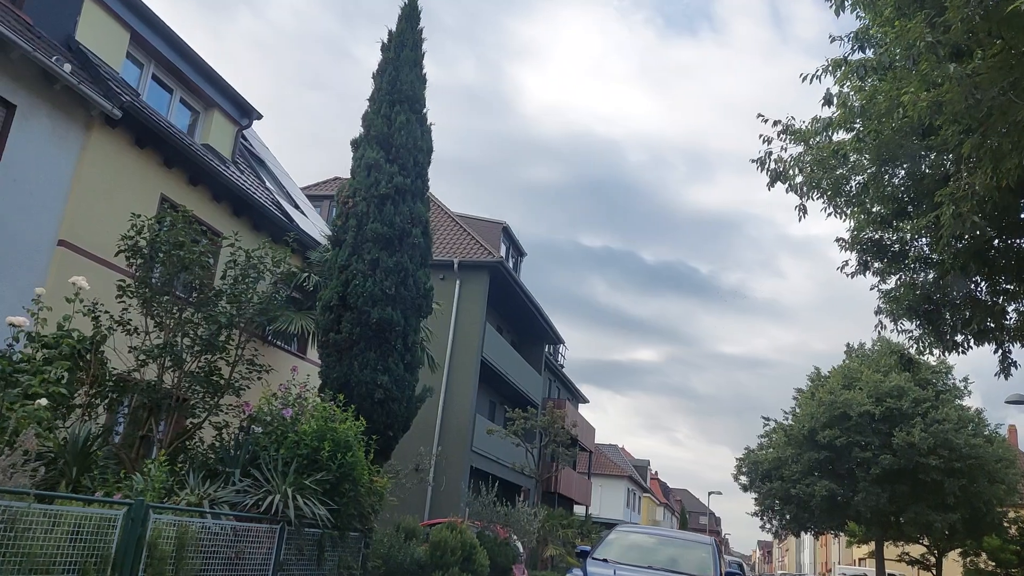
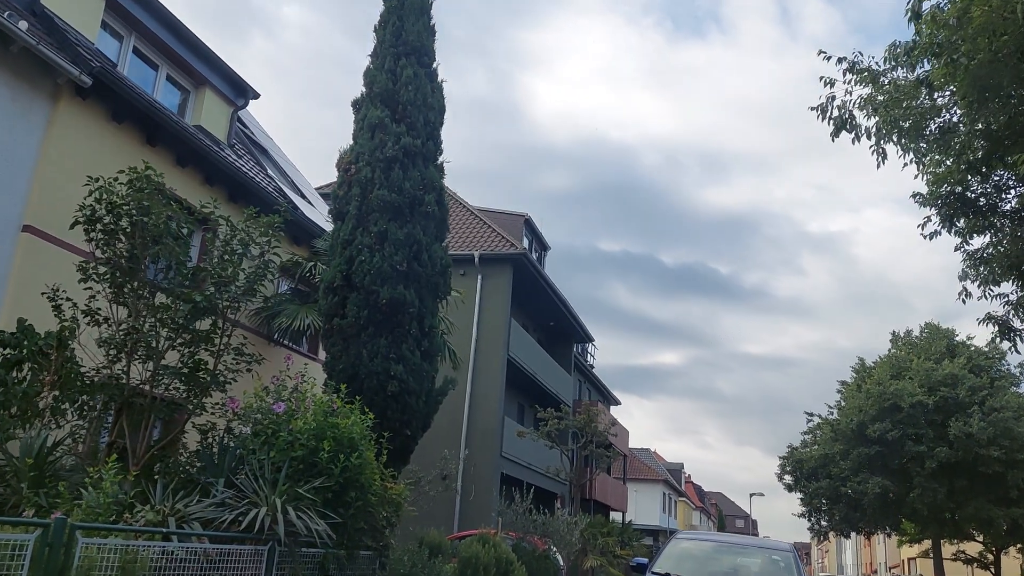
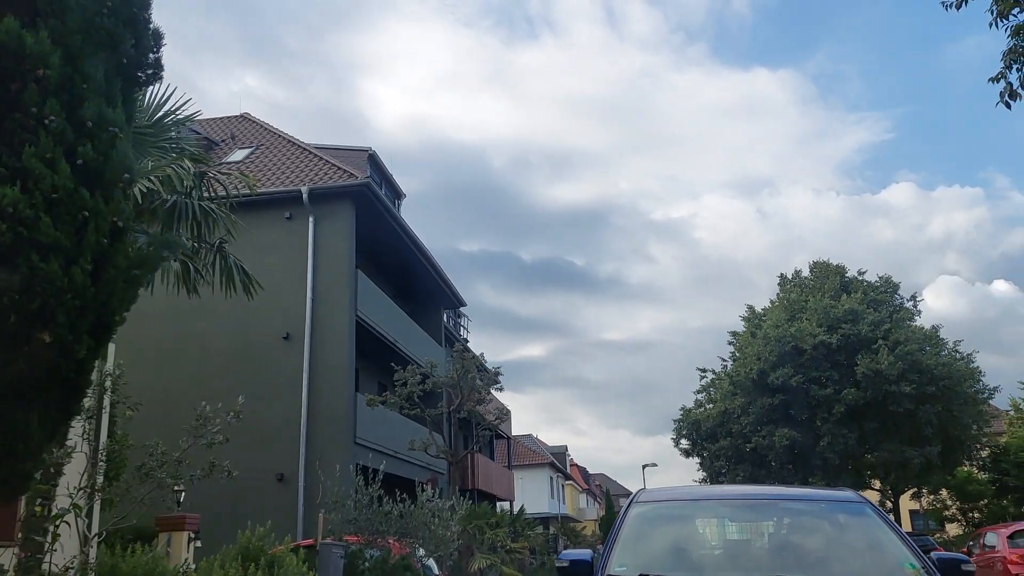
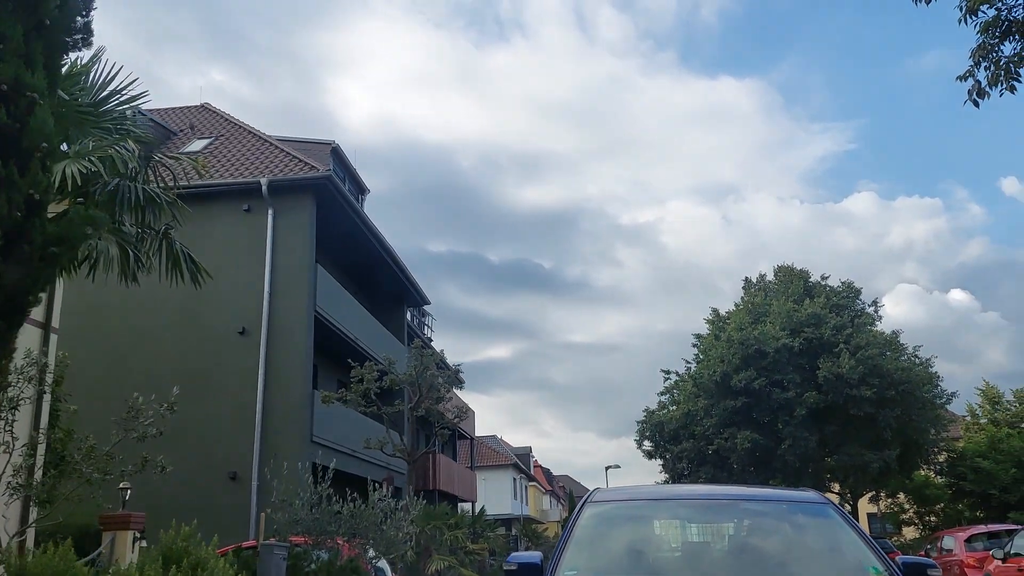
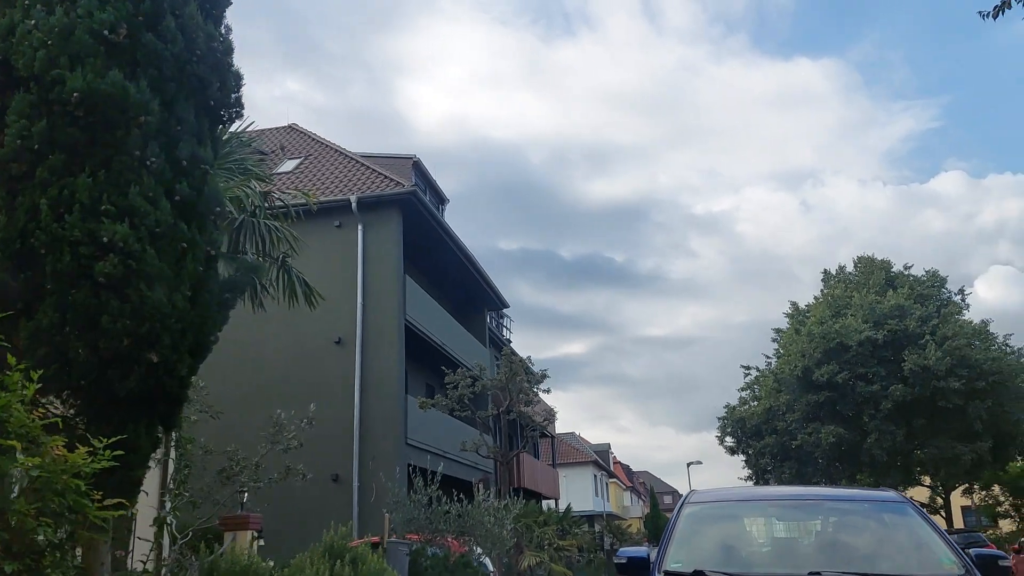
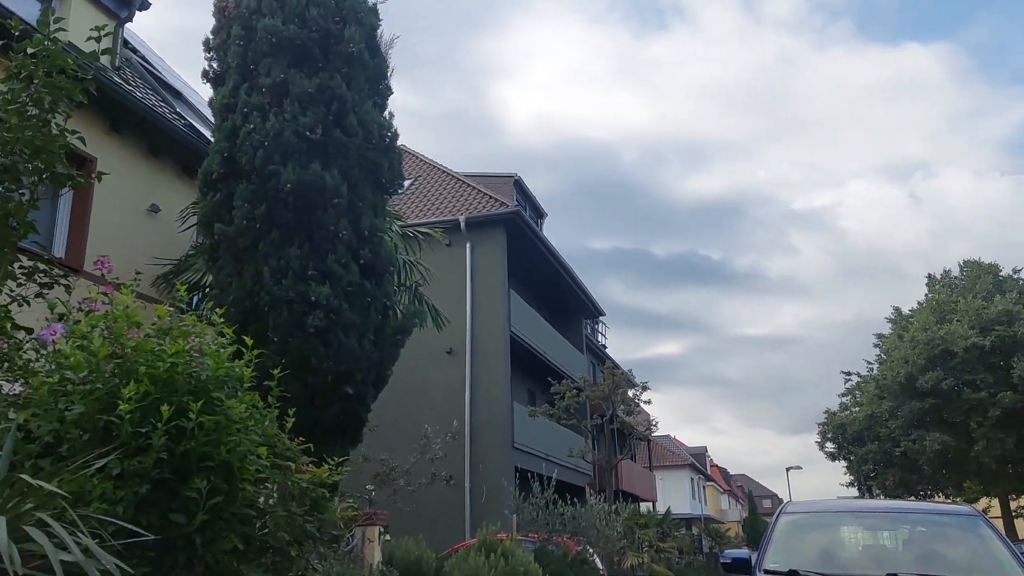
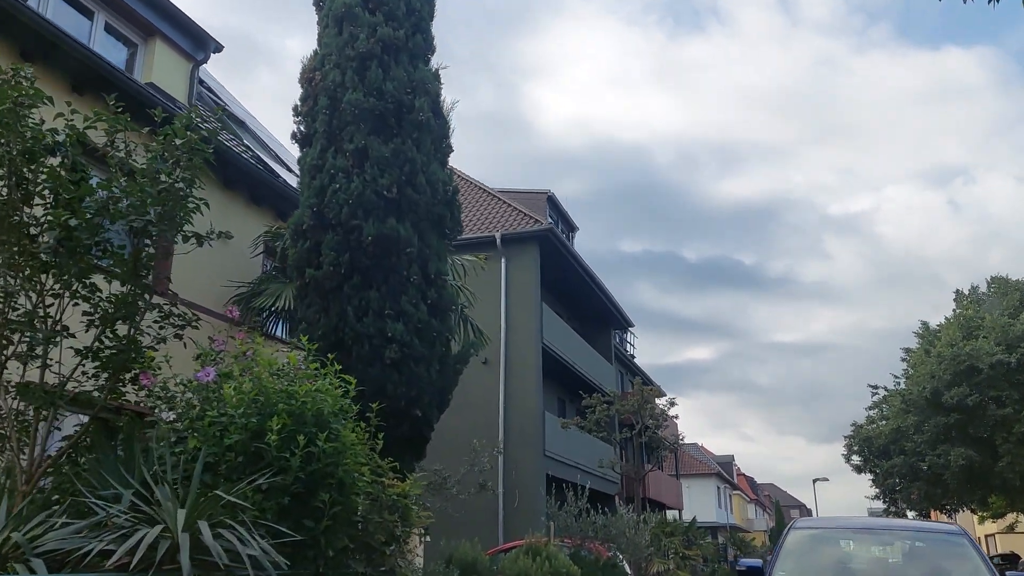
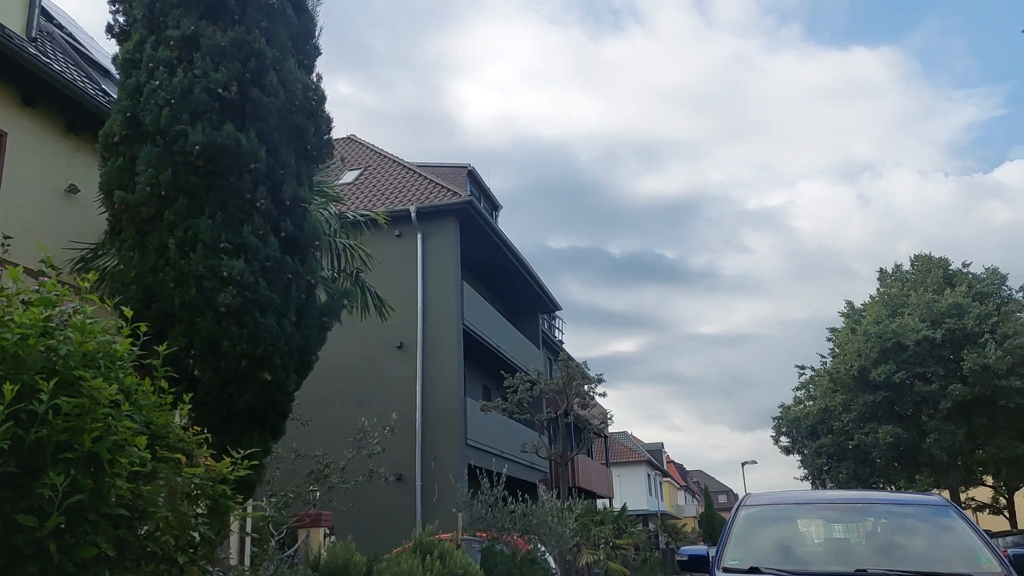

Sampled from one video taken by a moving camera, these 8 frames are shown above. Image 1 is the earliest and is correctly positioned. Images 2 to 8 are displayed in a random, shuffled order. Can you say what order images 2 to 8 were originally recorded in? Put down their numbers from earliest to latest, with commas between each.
2, 7, 6, 8, 5, 3, 4
